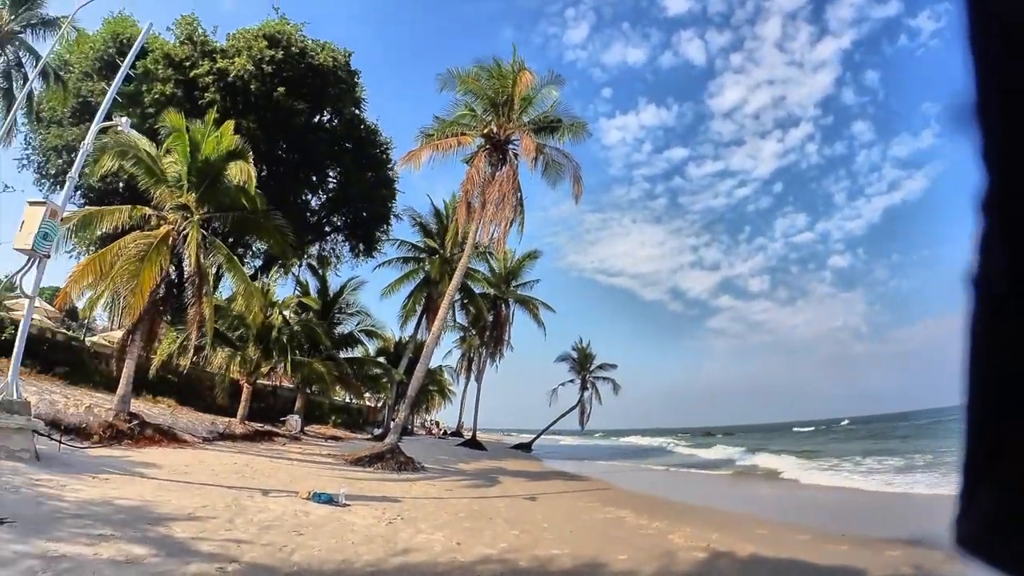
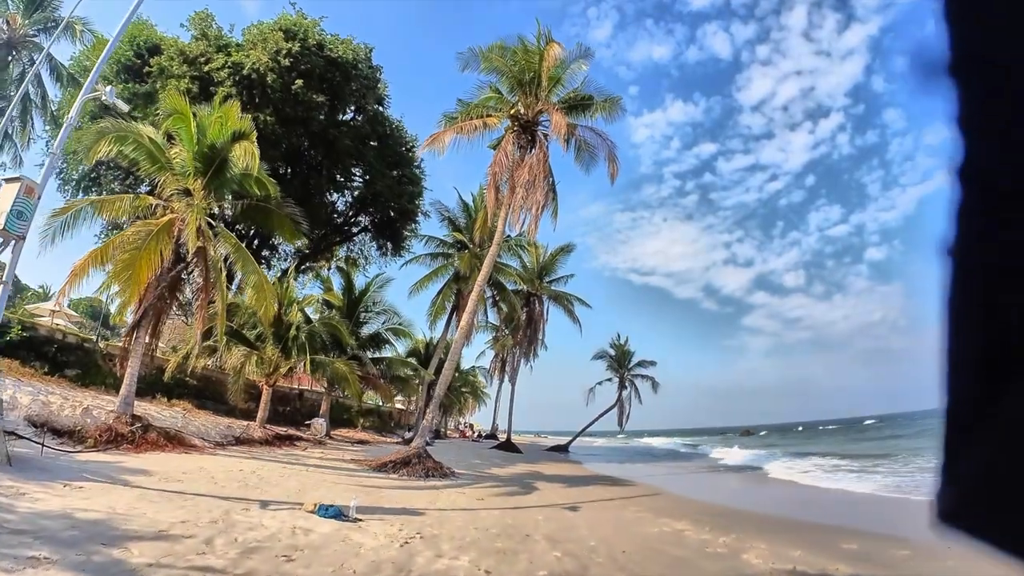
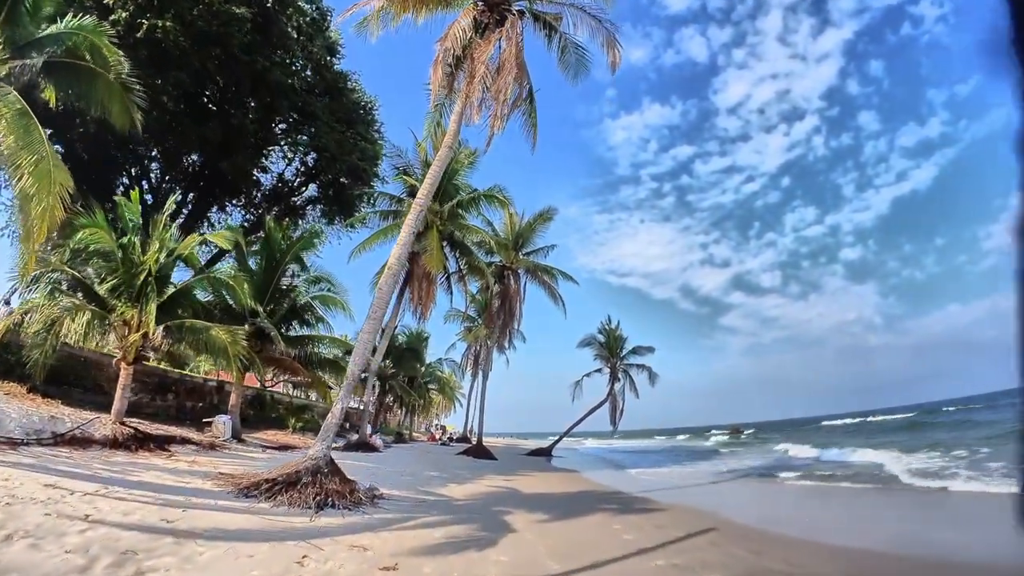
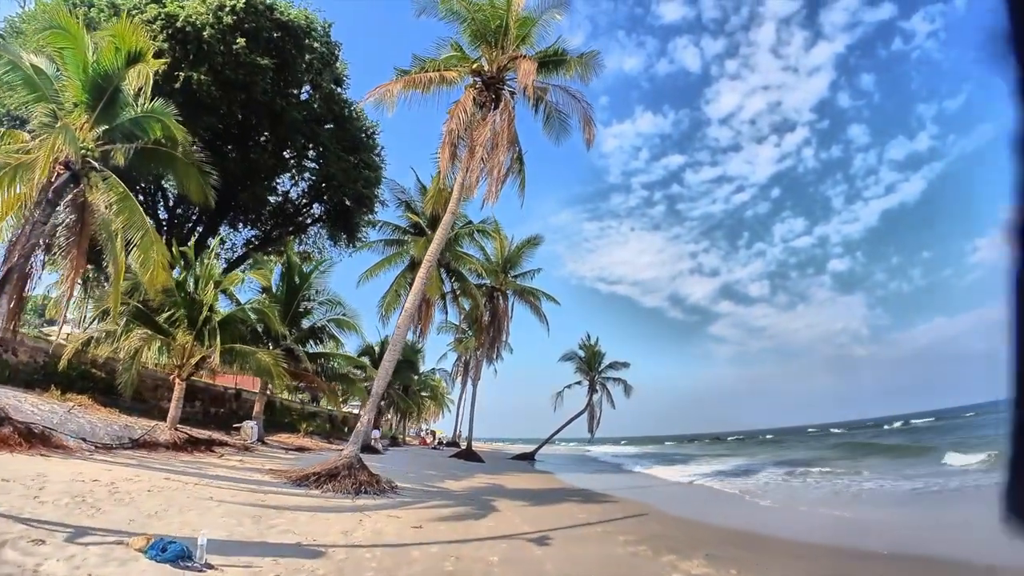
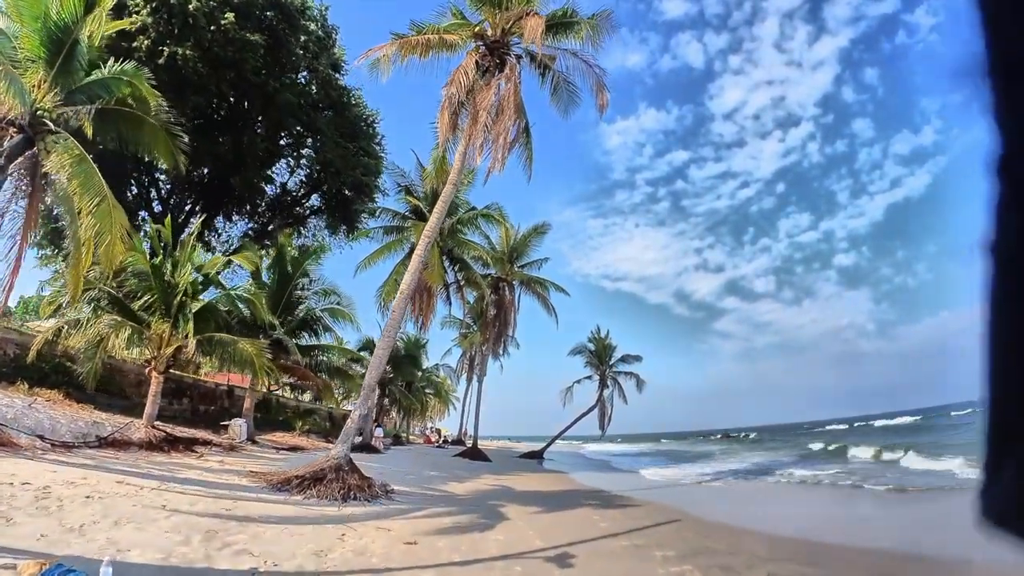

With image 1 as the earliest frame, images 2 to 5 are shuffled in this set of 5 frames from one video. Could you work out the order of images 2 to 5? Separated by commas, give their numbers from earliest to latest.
2, 4, 5, 3
